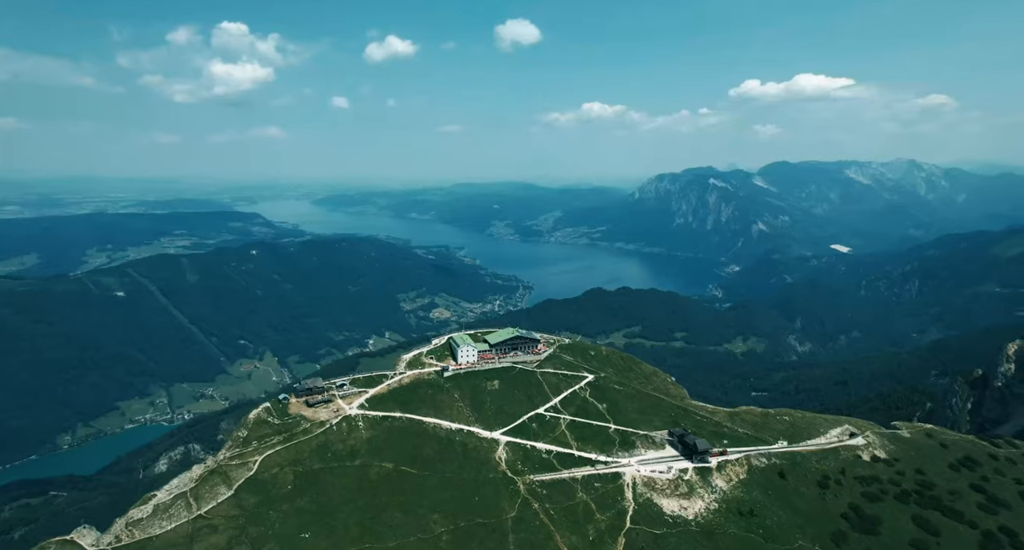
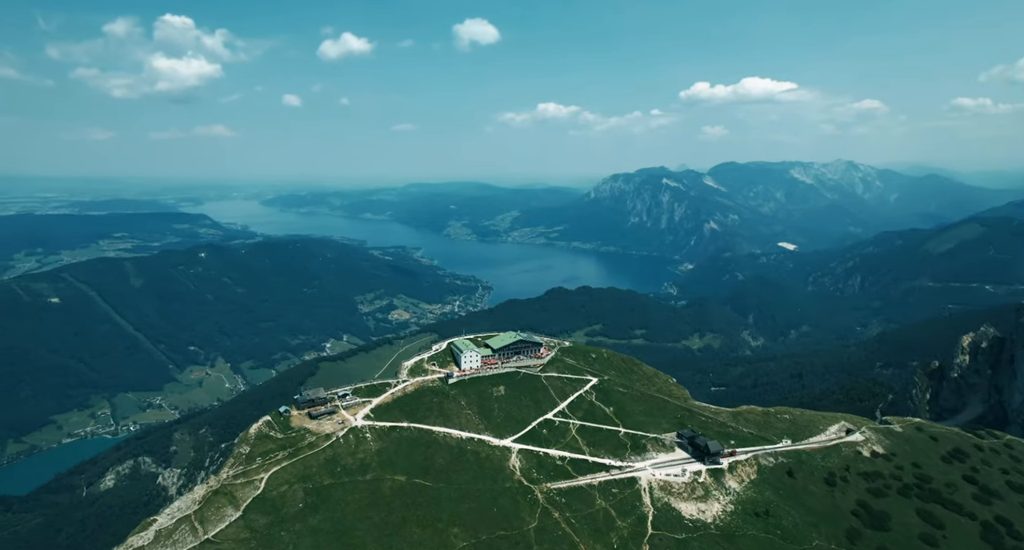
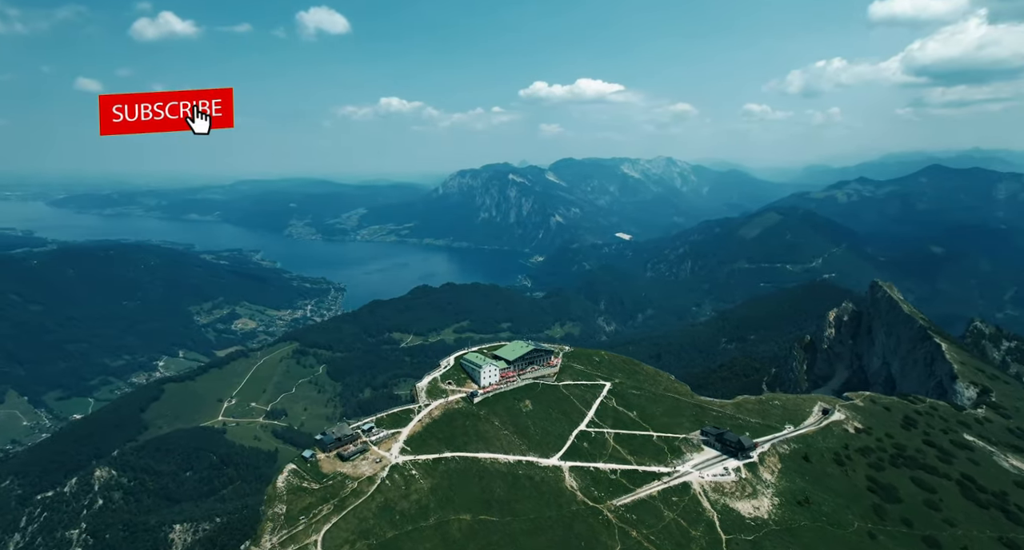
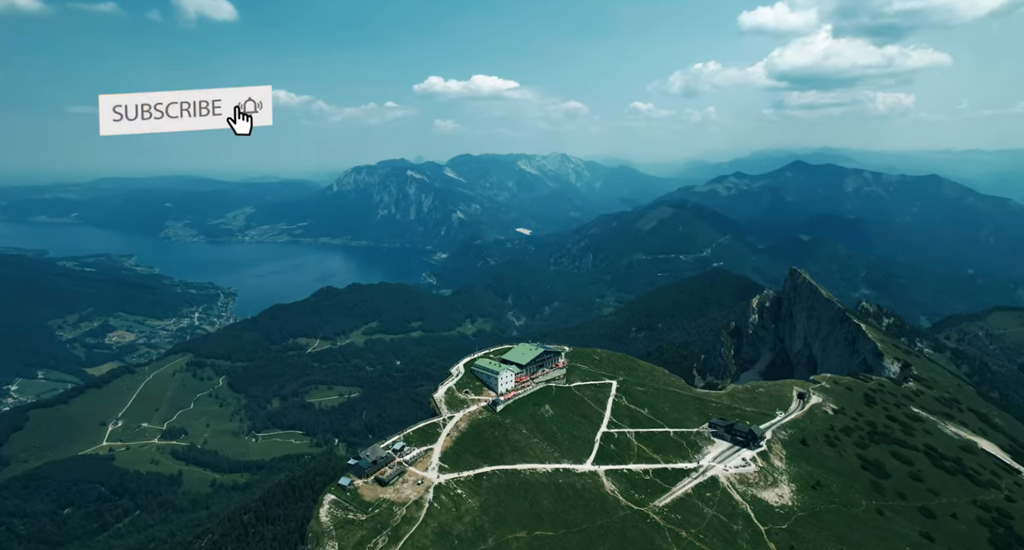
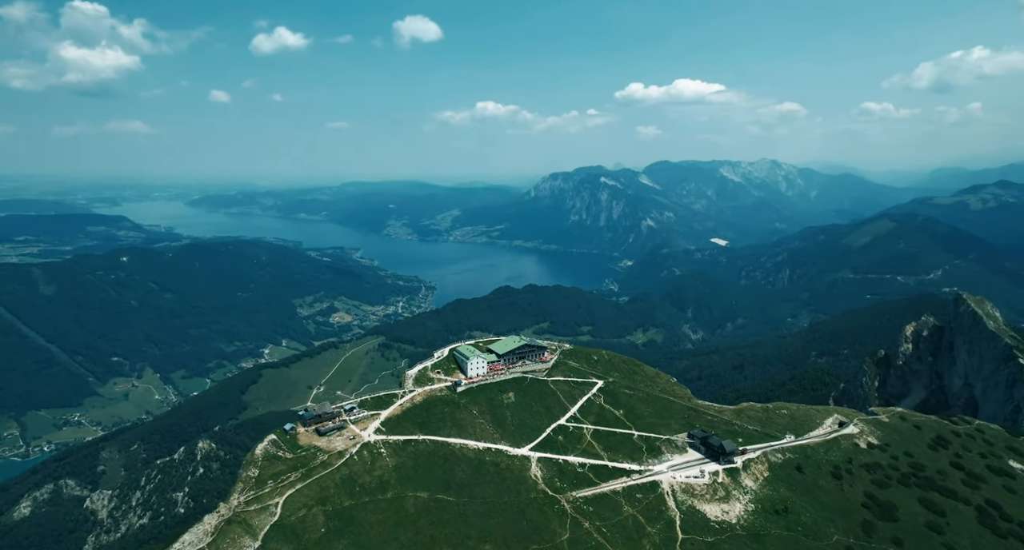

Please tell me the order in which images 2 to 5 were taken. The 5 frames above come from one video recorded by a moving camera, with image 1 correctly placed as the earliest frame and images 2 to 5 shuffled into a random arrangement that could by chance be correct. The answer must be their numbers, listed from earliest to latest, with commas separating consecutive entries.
2, 5, 3, 4
